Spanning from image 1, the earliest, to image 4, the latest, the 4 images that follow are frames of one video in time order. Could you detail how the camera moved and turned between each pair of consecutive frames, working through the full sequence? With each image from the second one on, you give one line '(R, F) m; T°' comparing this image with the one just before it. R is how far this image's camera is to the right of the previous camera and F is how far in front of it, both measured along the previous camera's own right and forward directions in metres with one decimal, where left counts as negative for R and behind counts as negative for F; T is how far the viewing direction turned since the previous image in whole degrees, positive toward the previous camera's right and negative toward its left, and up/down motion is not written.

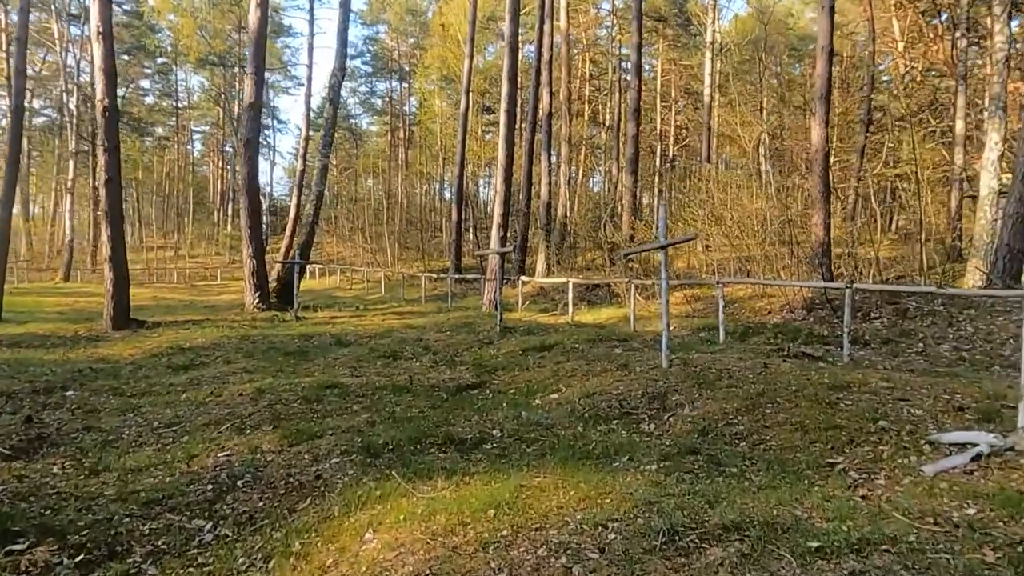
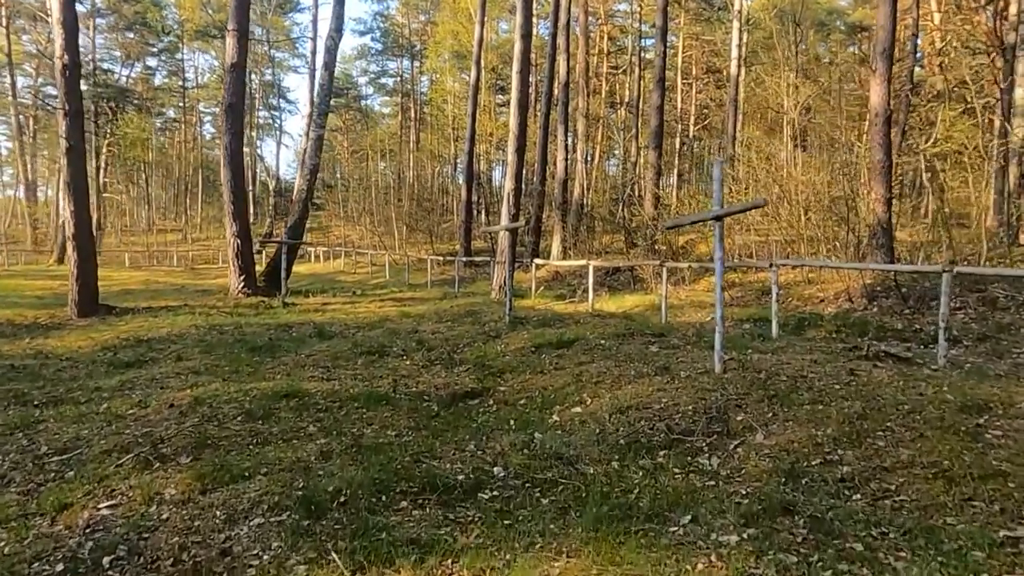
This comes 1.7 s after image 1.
(0.0, +1.5) m; -1°
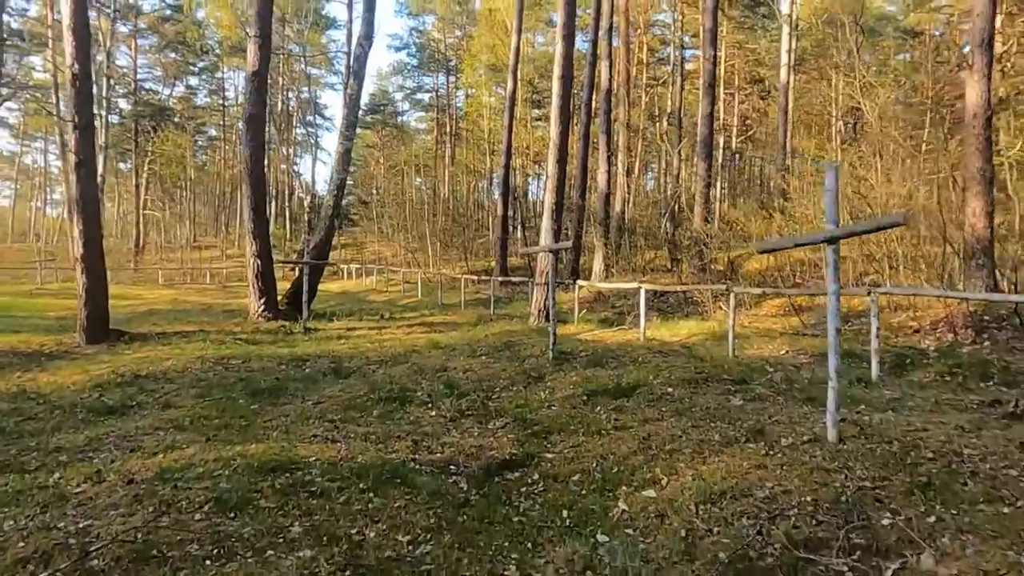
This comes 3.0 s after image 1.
(-0.1, +1.2) m; -3°
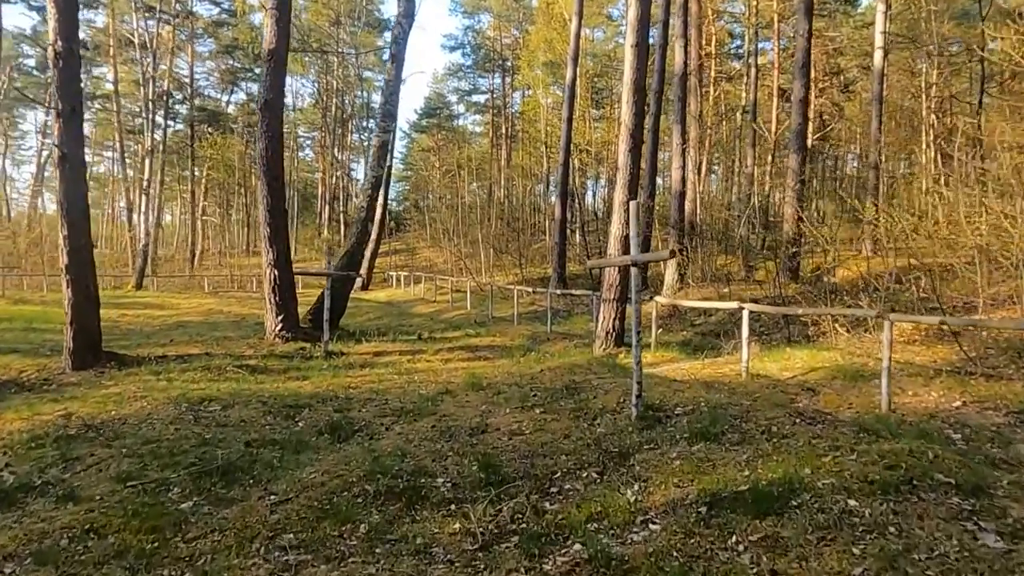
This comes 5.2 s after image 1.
(-0.1, +2.2) m; -5°
